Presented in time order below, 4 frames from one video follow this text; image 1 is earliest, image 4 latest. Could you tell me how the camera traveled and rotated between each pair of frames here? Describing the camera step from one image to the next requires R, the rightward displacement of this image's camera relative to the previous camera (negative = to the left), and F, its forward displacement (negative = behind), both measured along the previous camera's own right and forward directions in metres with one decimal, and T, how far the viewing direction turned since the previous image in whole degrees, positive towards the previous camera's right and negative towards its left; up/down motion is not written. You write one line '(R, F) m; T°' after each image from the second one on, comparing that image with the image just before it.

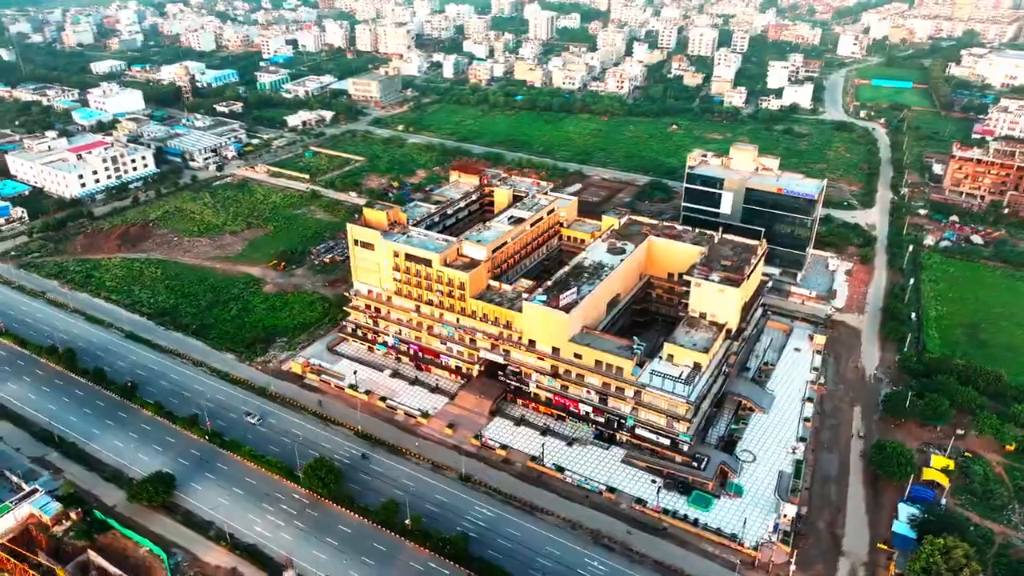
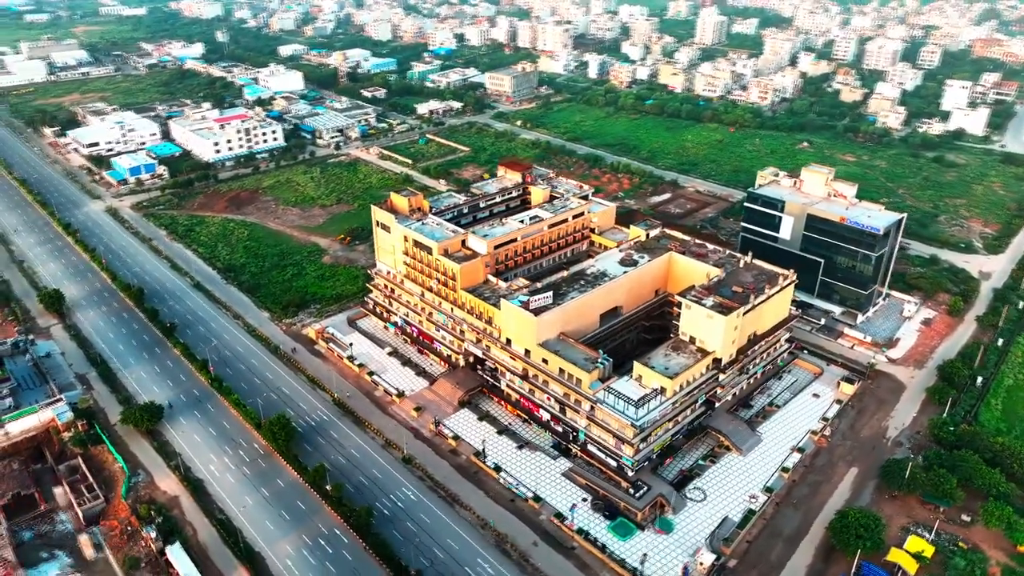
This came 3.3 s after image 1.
(+16.9, +1.9) m; -14°
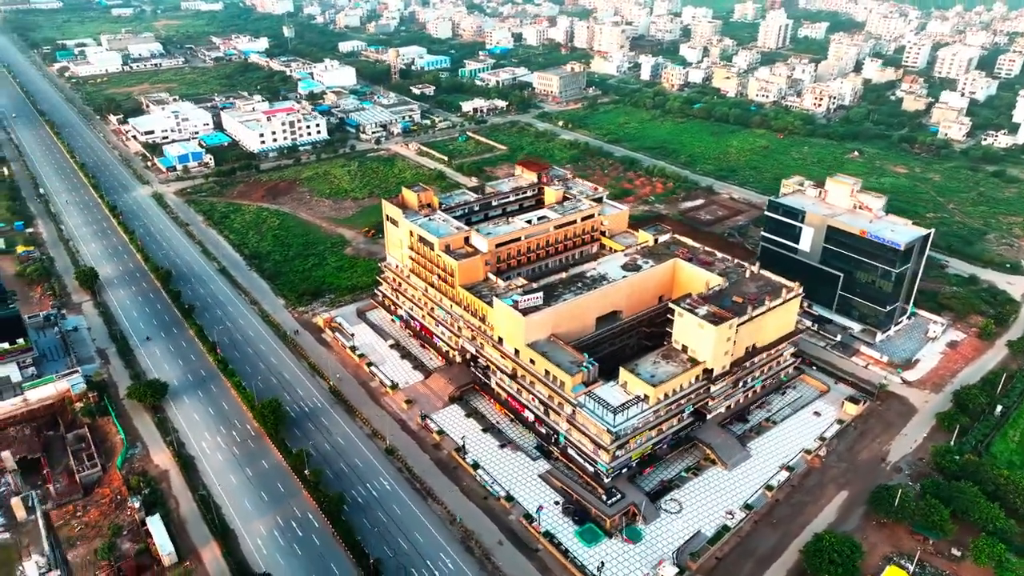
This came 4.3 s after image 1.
(+6.1, +0.2) m; -5°
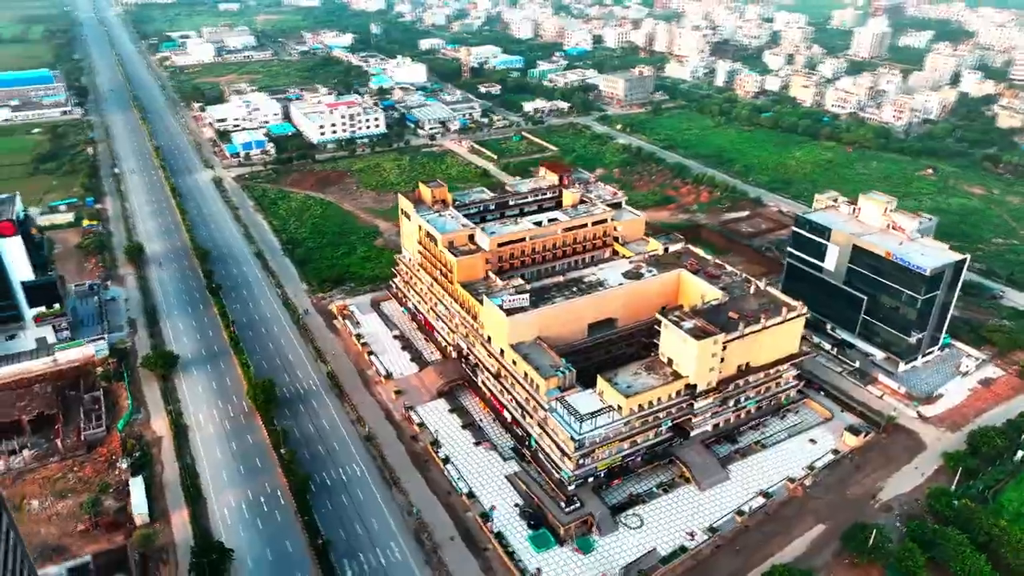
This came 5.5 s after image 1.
(+8.4, +0.5) m; -7°
